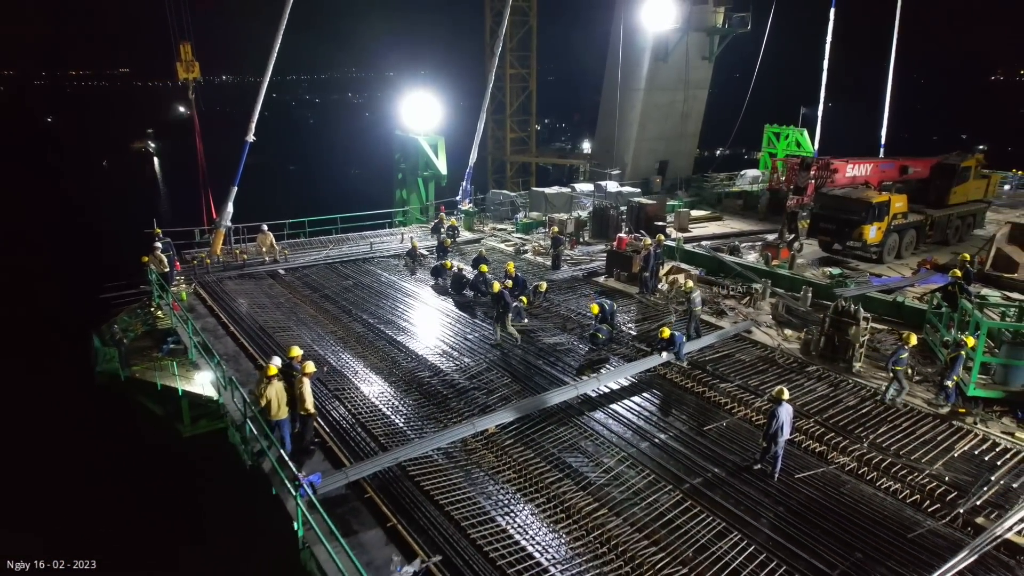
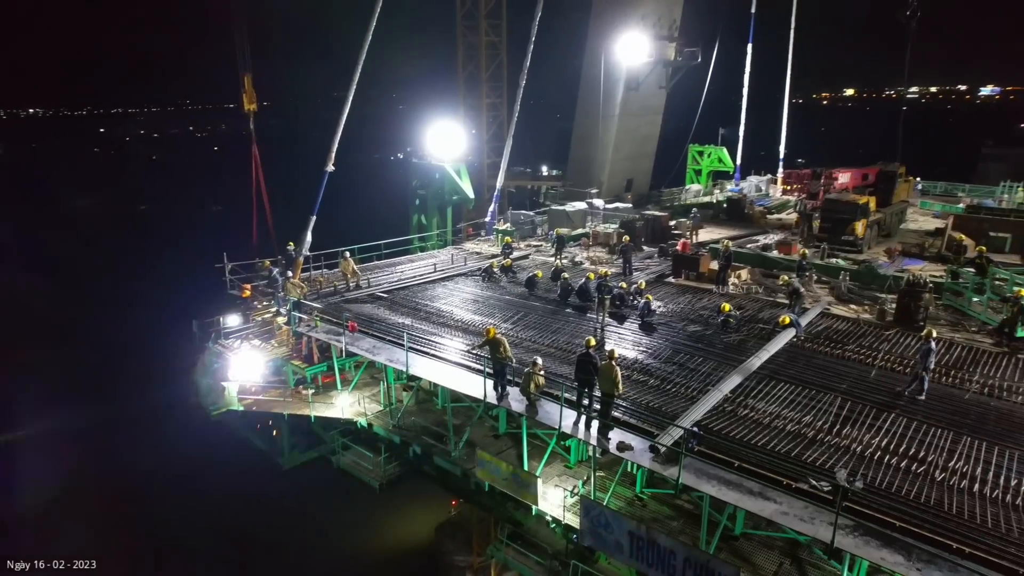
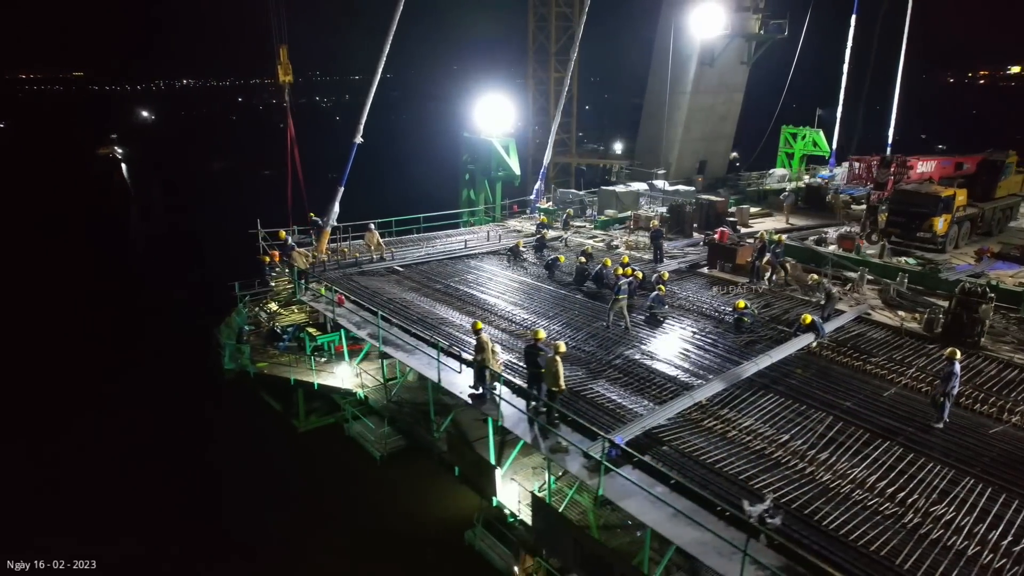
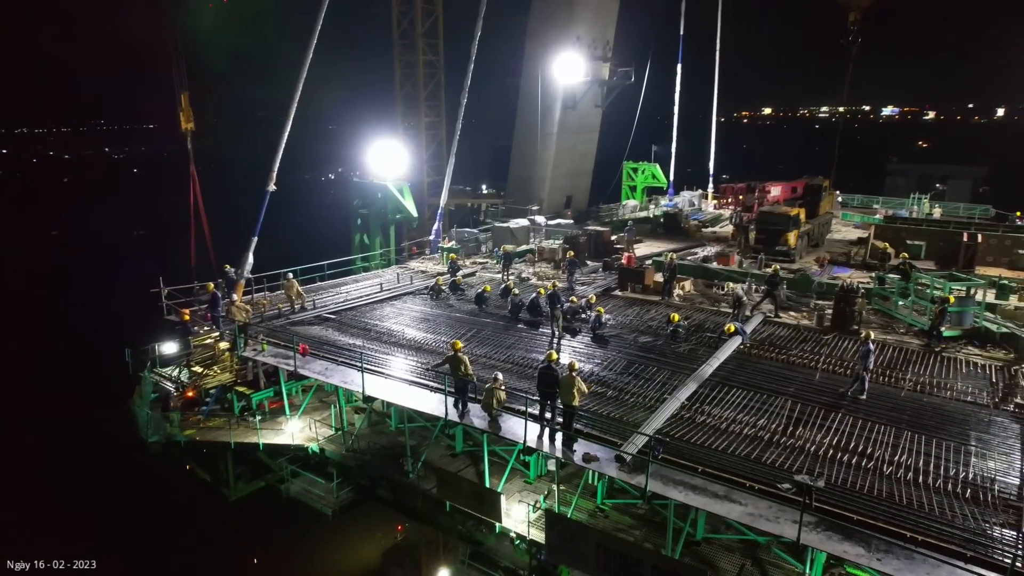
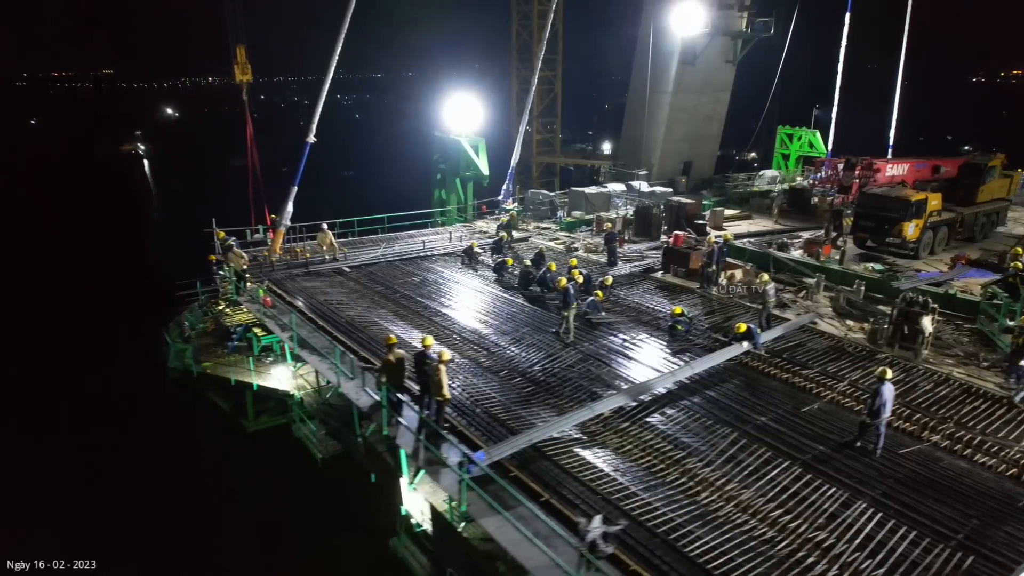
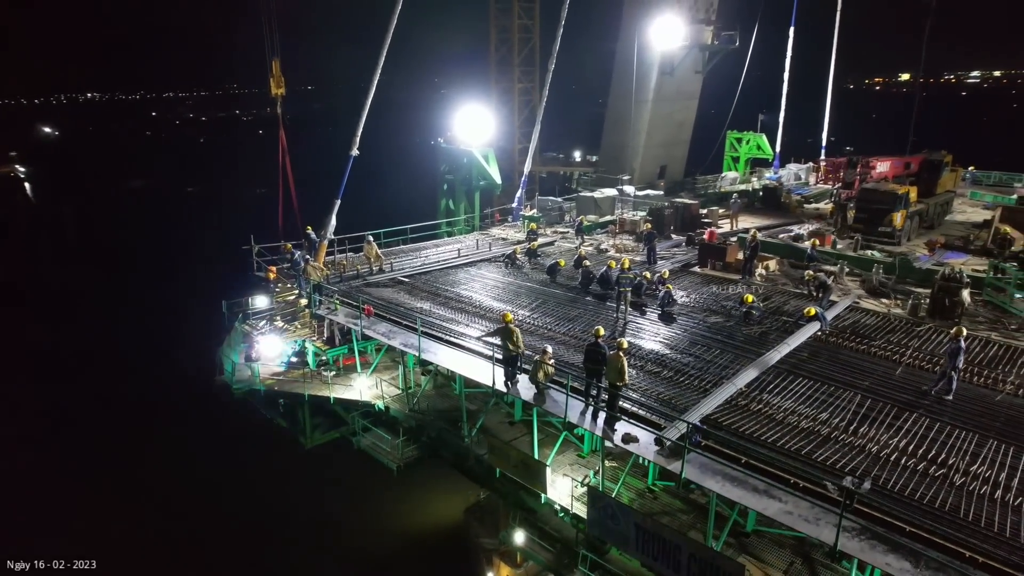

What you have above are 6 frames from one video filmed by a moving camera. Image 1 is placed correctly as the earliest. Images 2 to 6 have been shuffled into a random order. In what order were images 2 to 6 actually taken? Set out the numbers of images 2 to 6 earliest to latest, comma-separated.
5, 3, 6, 2, 4
